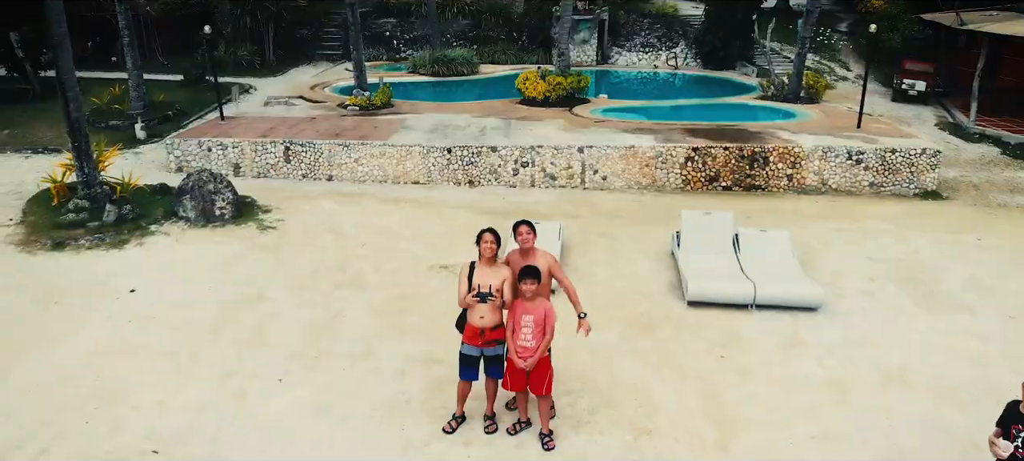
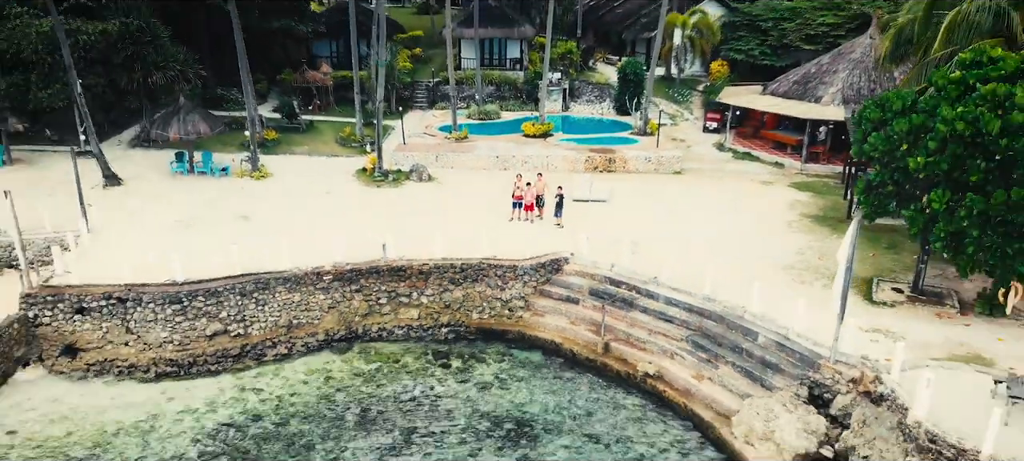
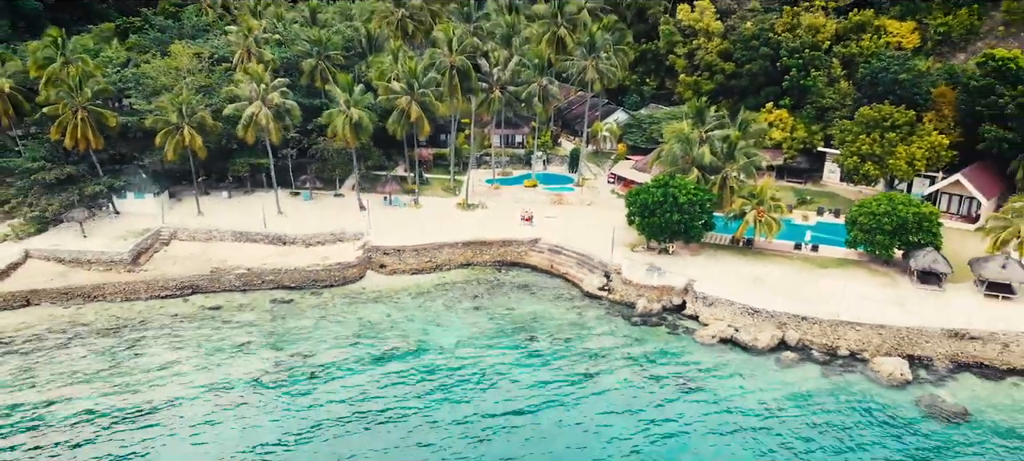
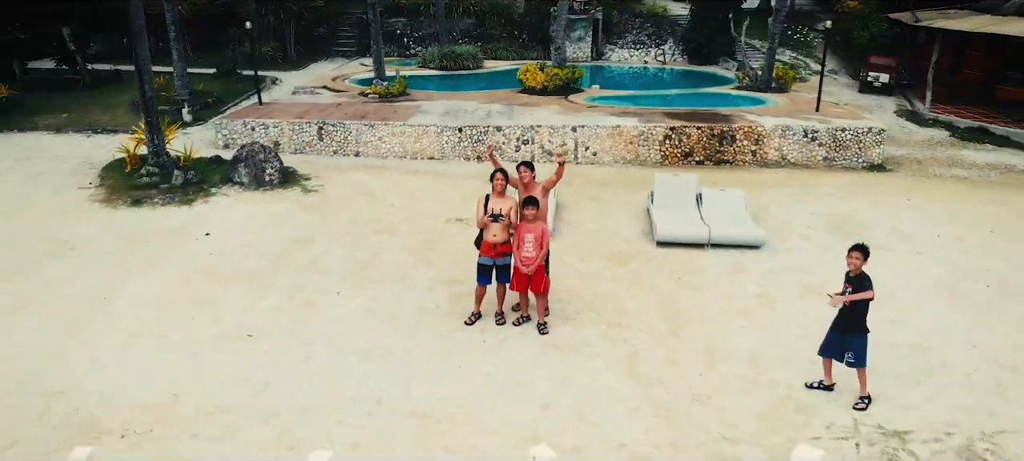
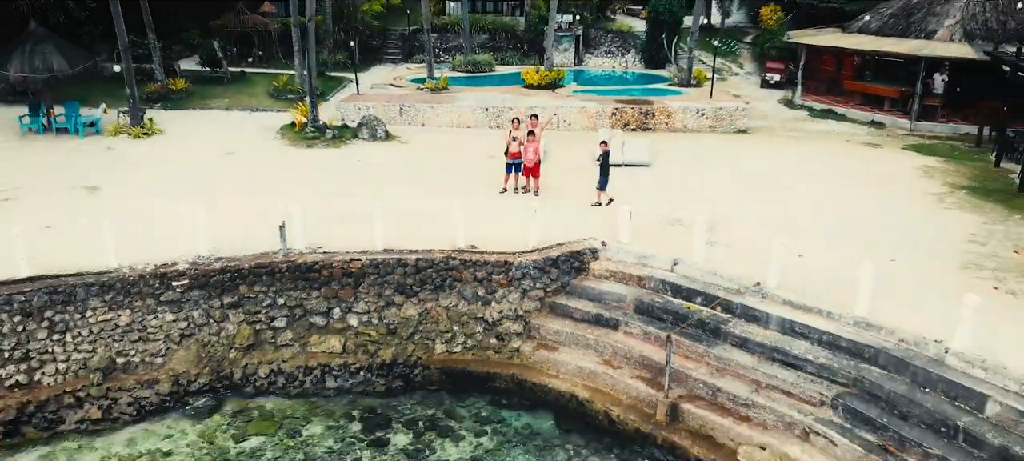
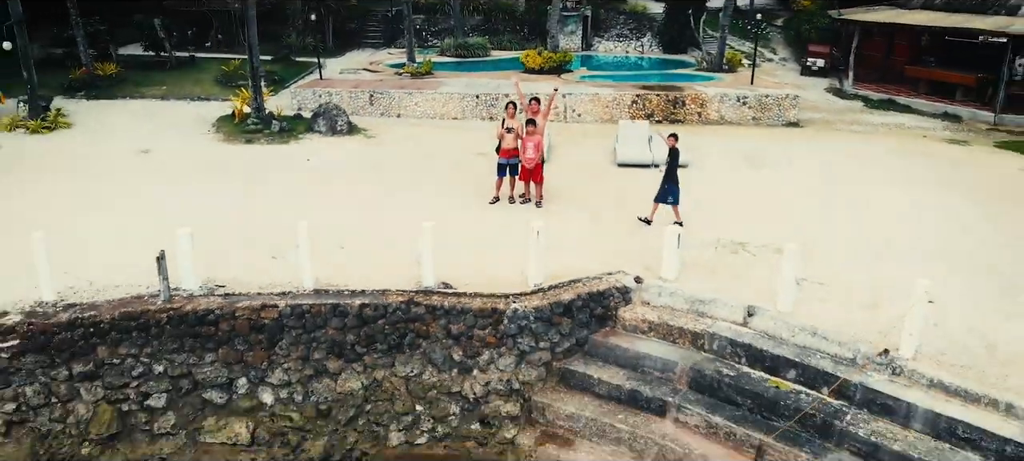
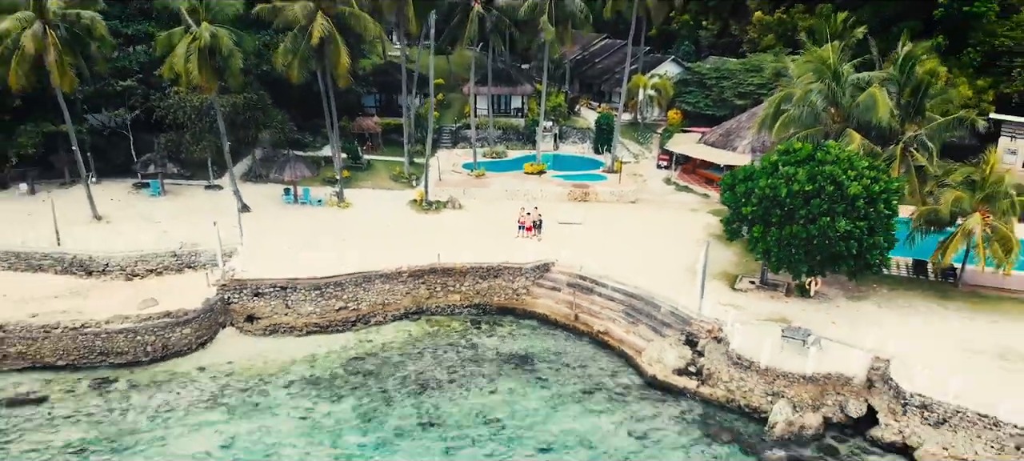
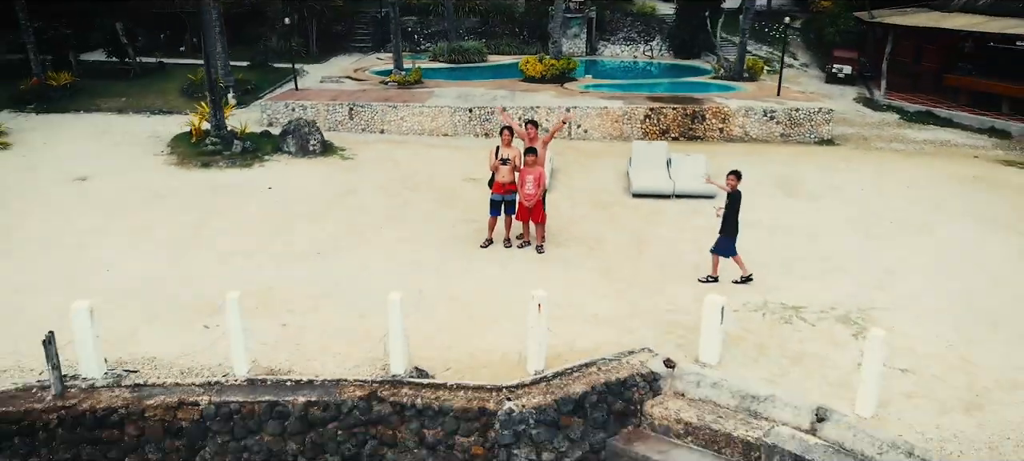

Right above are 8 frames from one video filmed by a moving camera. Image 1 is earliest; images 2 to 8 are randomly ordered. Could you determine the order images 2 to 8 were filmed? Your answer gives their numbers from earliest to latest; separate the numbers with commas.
4, 8, 6, 5, 2, 7, 3
